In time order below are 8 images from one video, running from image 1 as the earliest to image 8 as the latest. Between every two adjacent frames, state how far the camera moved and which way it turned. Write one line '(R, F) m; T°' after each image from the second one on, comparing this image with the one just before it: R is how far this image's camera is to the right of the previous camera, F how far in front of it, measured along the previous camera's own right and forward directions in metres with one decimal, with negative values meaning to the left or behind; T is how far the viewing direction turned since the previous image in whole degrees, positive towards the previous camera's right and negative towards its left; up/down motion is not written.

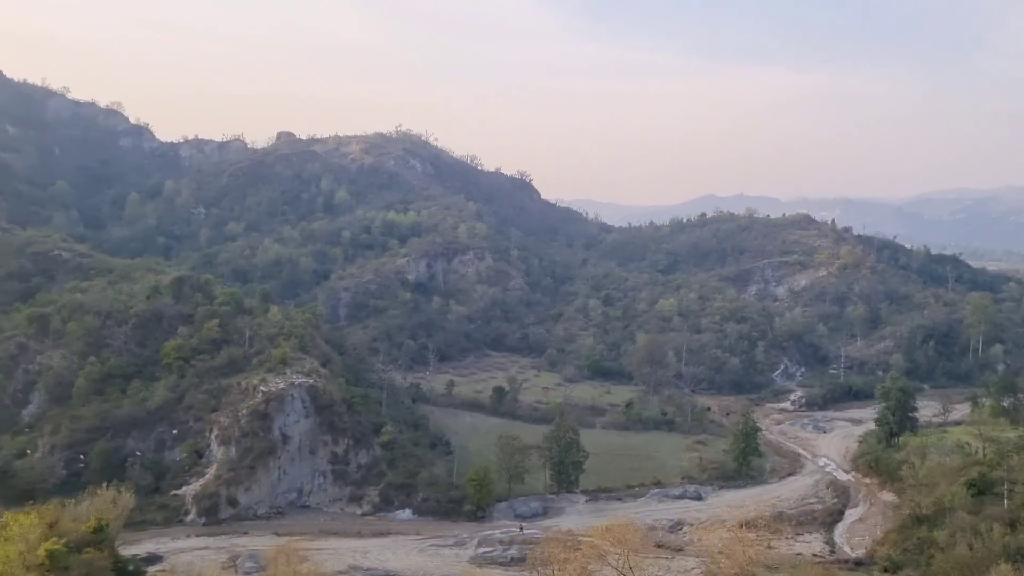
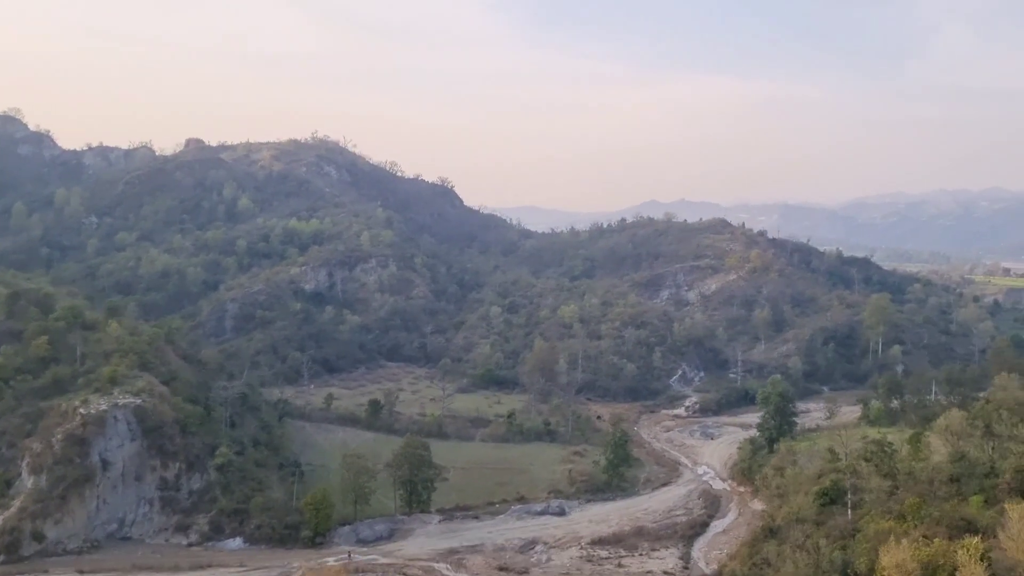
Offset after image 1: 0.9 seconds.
(+3.7, +1.4) m; +4°
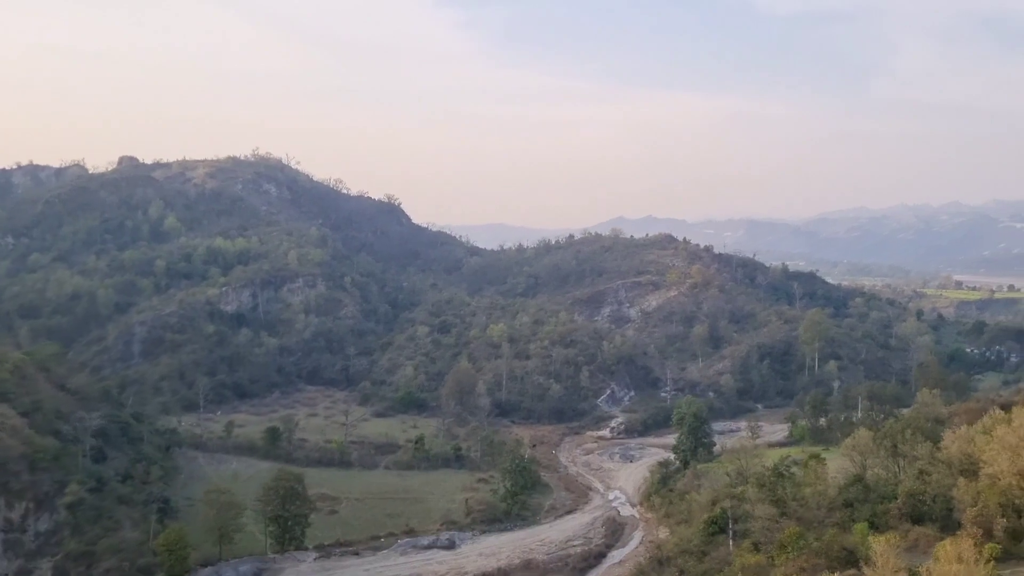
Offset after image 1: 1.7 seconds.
(+3.2, +1.6) m; +2°
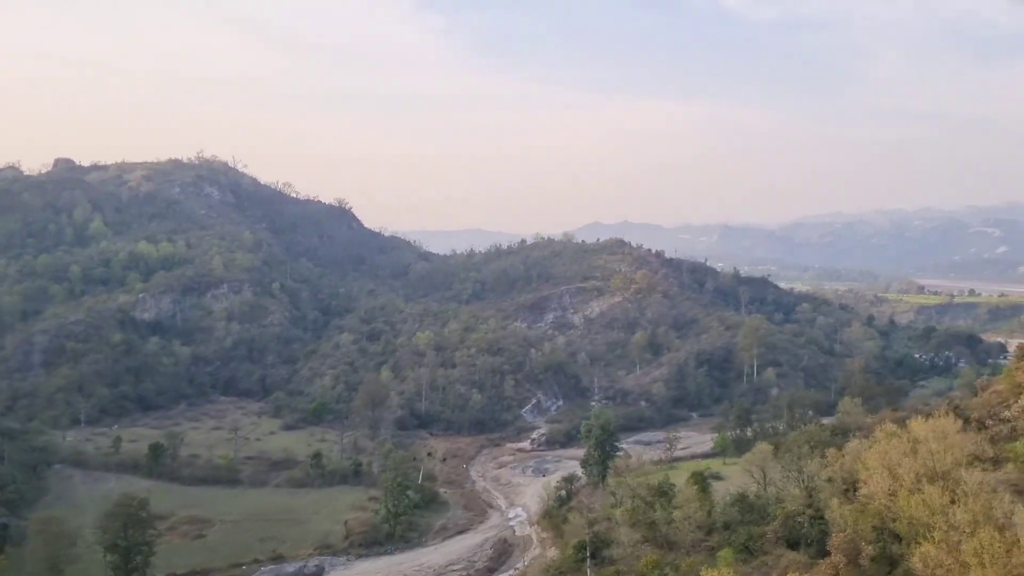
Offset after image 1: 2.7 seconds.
(+3.6, +2.0) m; +2°
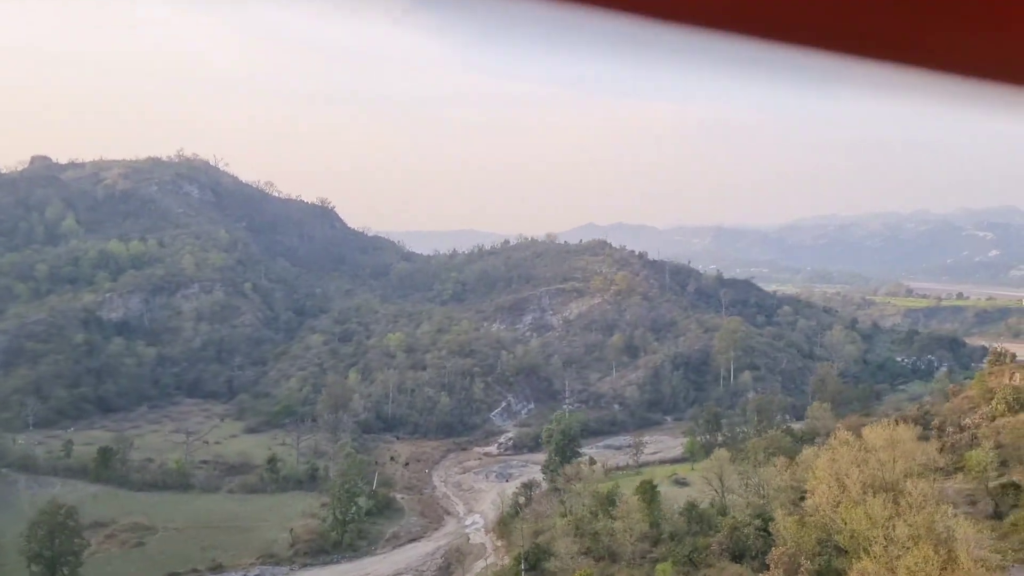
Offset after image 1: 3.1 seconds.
(+1.5, +0.9) m; 0°
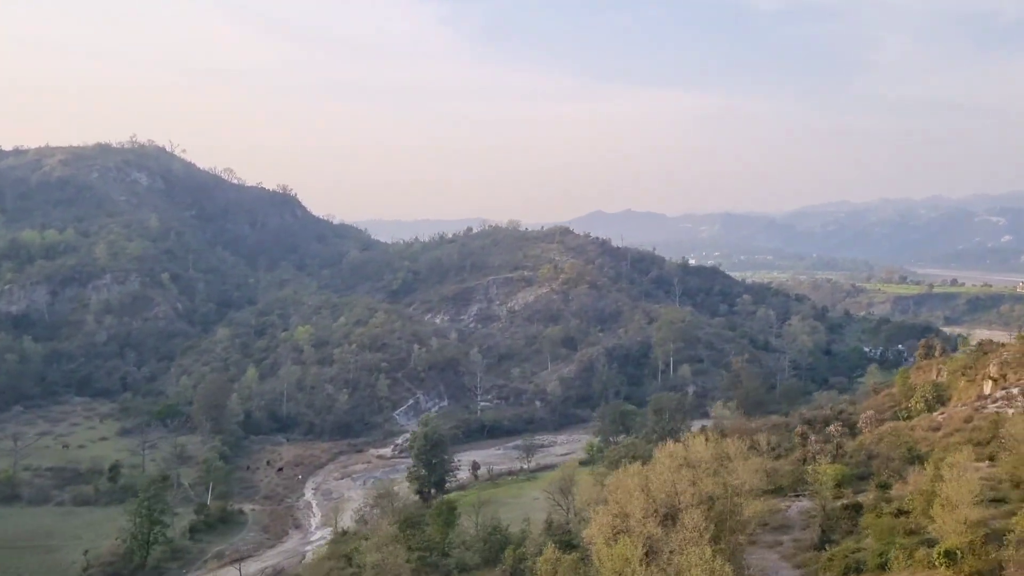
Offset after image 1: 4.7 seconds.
(+6.2, +3.6) m; -1°
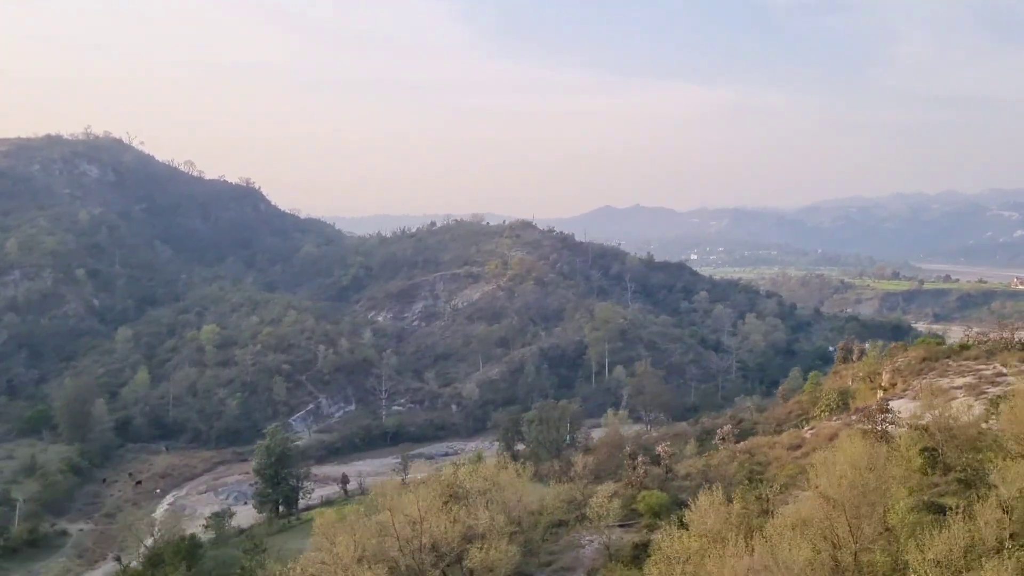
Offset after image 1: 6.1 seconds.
(+5.8, +3.3) m; -1°
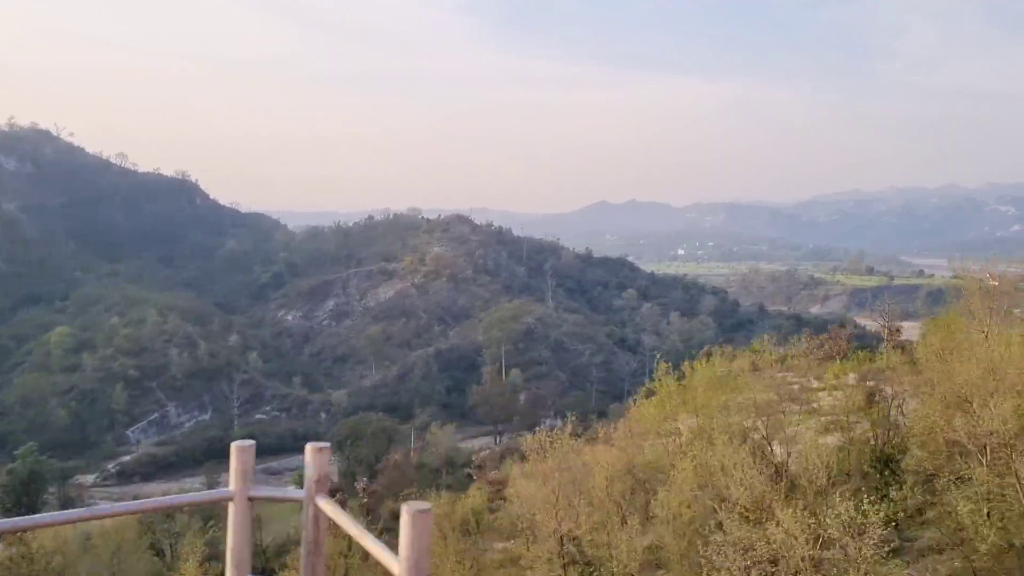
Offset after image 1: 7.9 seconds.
(+7.0, +3.9) m; 0°
